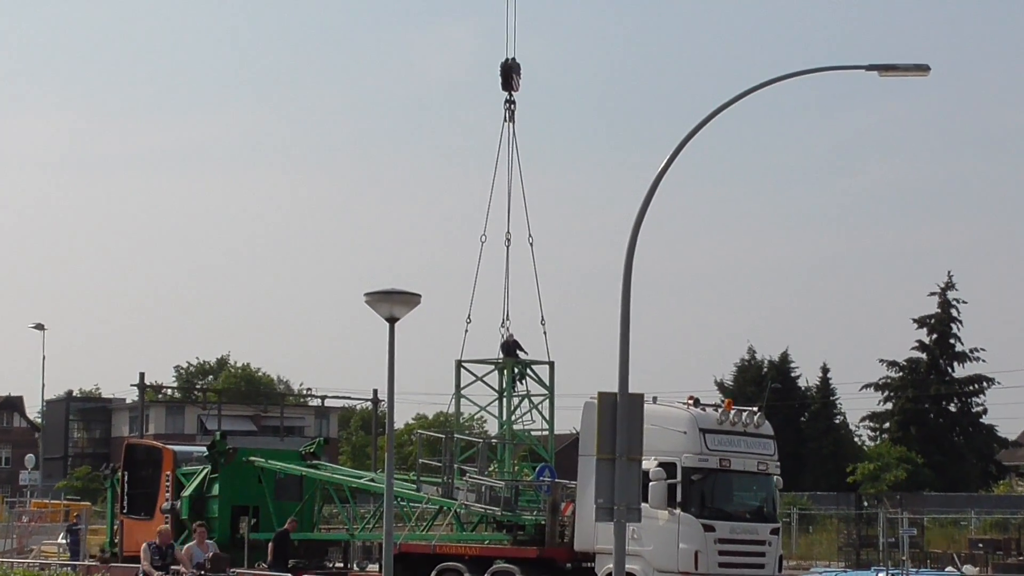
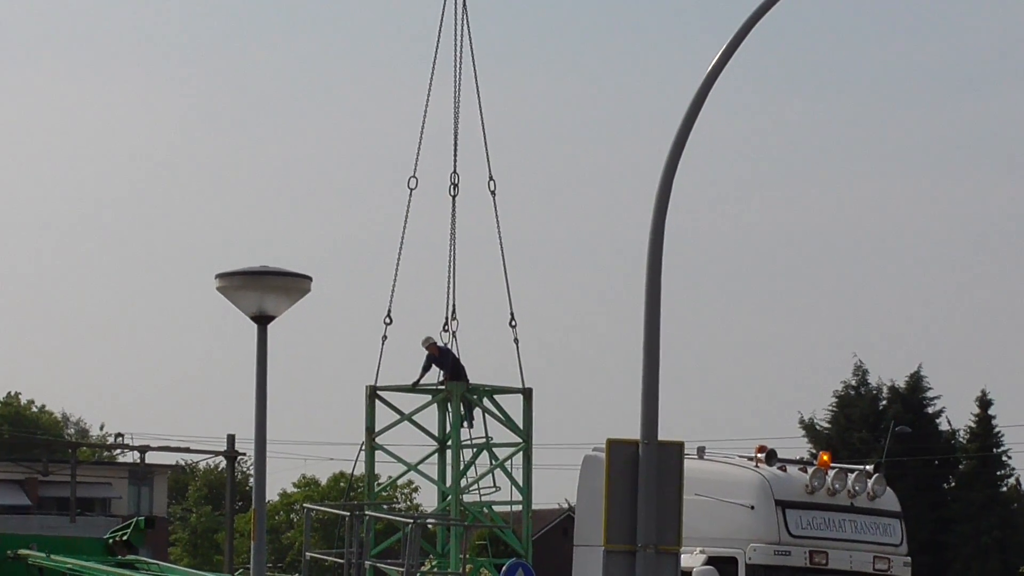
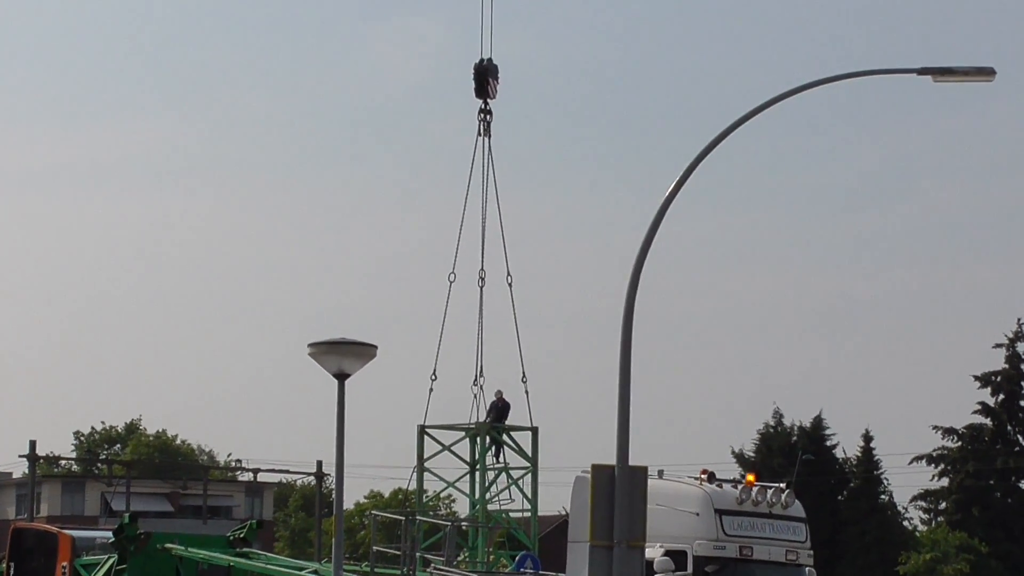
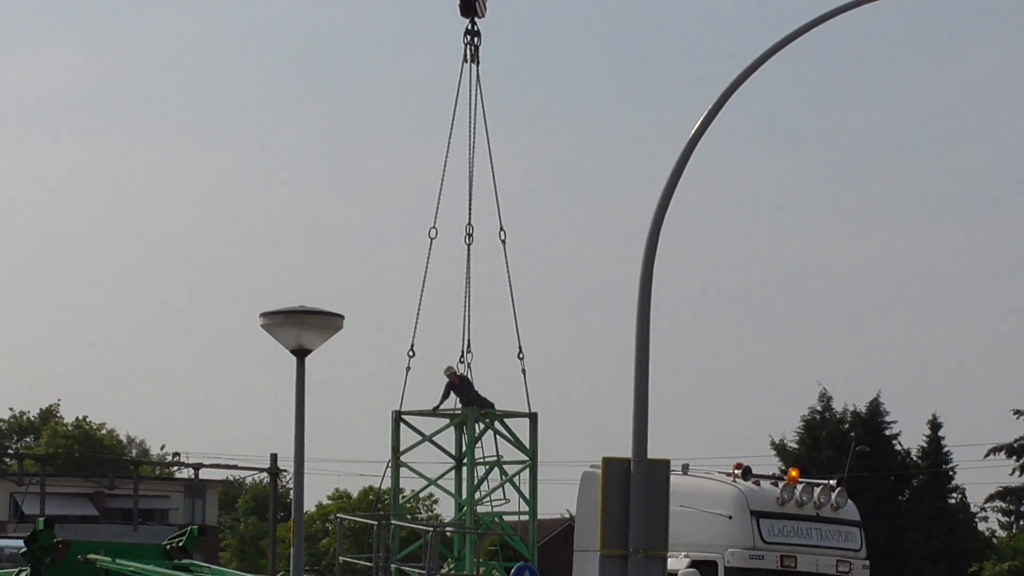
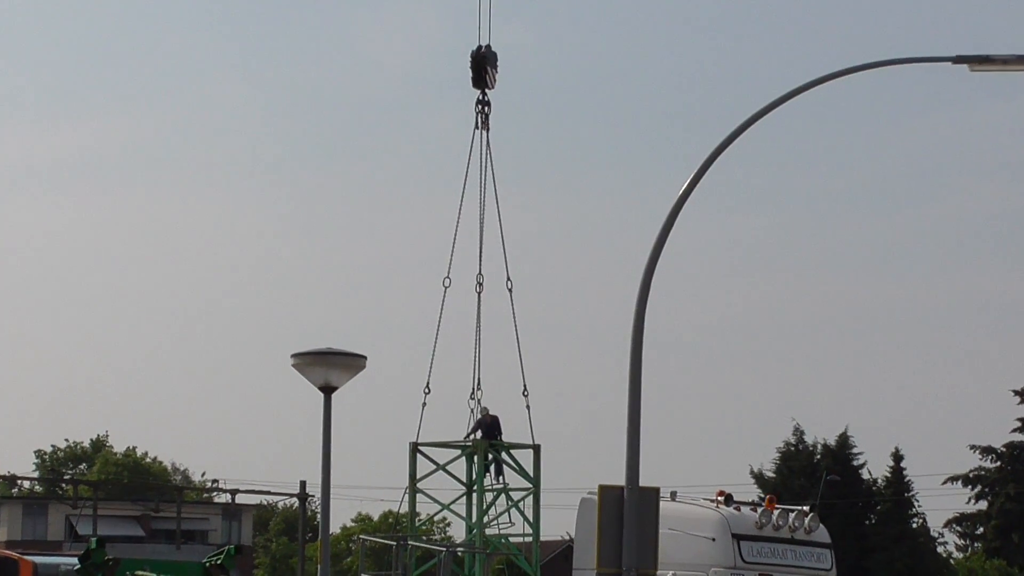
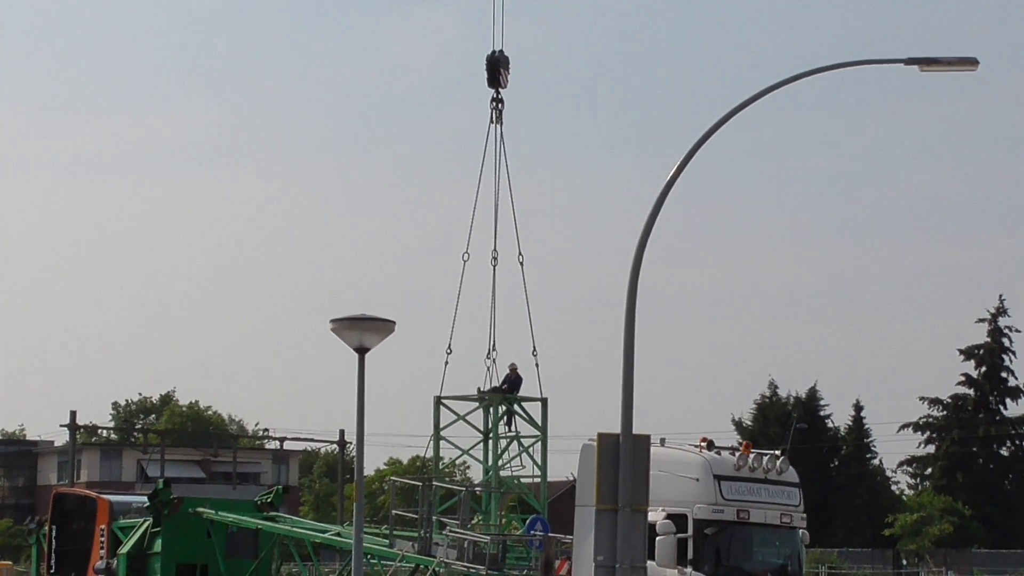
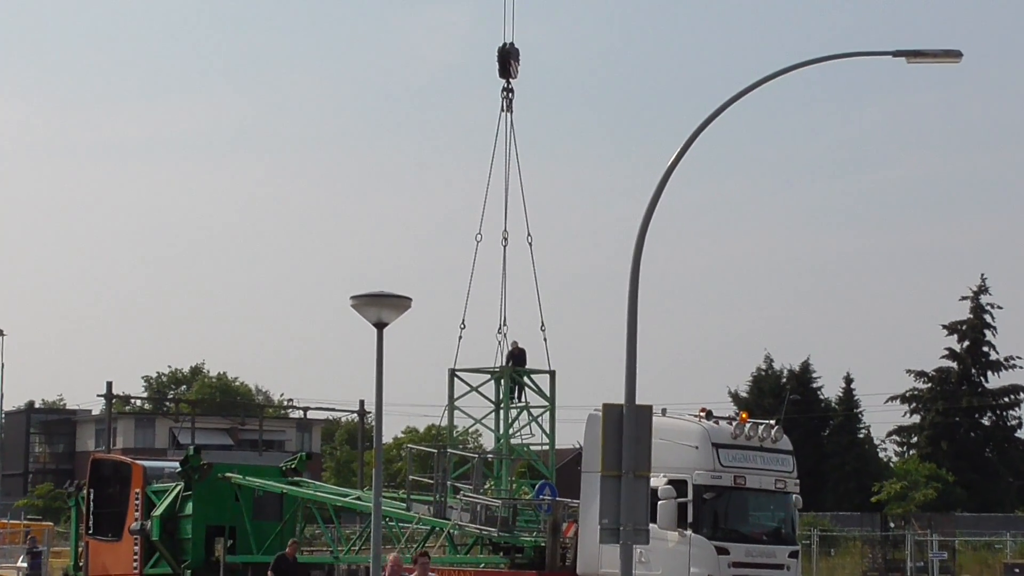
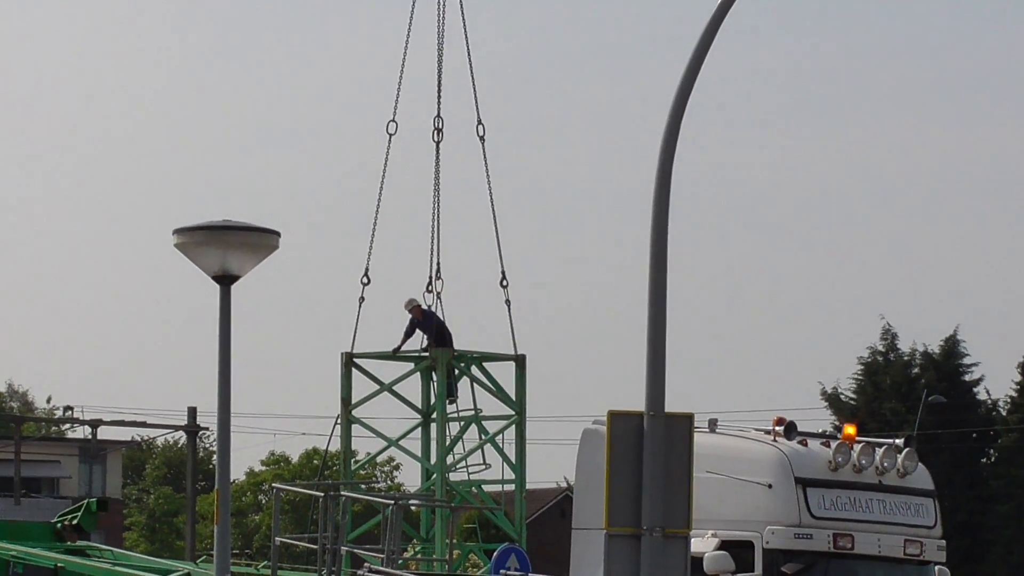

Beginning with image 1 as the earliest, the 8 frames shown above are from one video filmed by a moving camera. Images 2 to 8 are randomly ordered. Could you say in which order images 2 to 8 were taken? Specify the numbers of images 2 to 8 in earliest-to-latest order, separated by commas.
7, 6, 3, 5, 4, 2, 8
